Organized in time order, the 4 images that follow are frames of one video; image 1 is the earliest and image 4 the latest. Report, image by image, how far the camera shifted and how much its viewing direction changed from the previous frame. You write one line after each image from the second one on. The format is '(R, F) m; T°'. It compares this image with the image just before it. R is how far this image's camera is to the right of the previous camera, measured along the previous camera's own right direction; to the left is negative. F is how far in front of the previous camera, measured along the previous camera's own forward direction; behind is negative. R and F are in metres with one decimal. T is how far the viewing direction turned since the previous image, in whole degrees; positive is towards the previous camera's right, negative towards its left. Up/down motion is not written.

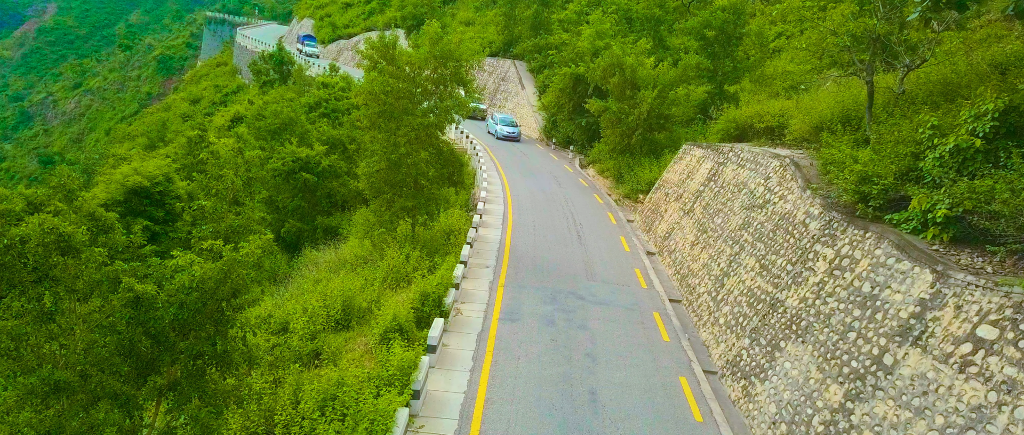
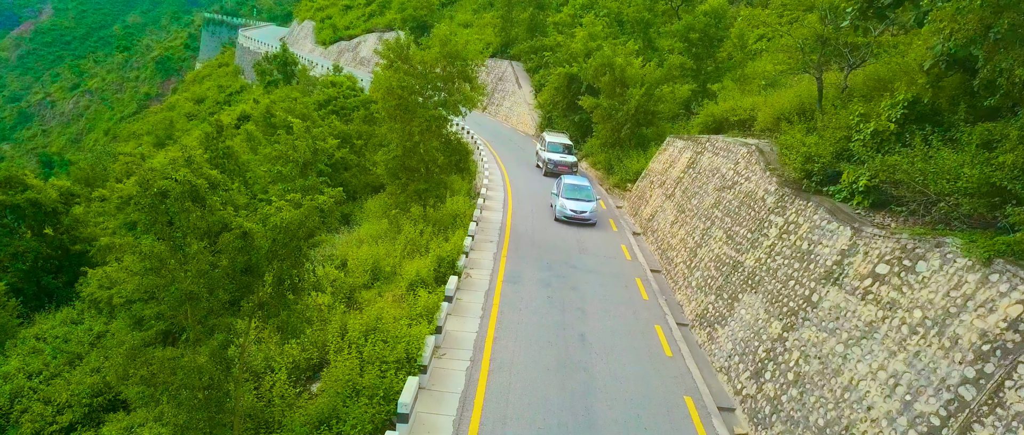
(-0.2, -2.3) m; 0°
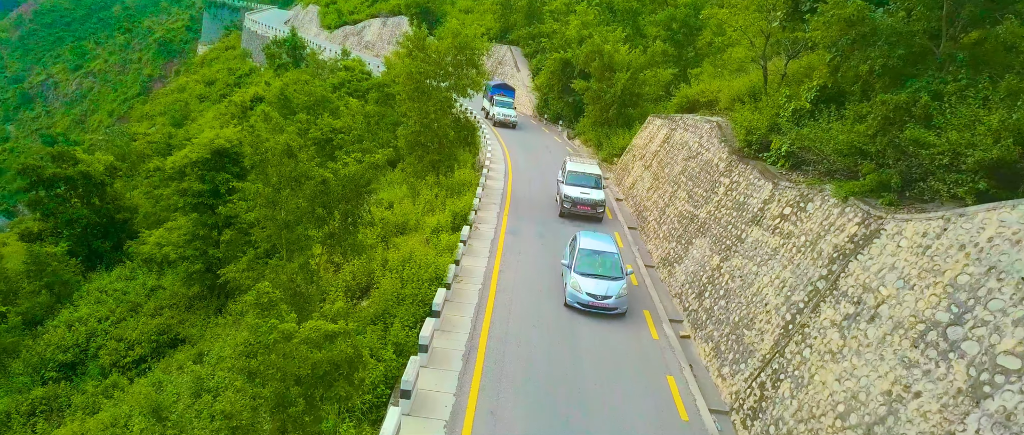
(-0.1, -3.5) m; 0°
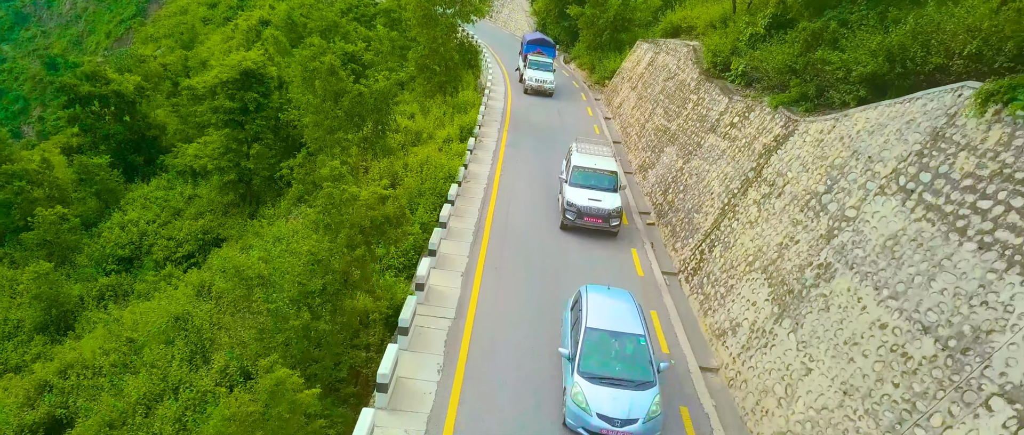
(0.0, -3.2) m; 0°
